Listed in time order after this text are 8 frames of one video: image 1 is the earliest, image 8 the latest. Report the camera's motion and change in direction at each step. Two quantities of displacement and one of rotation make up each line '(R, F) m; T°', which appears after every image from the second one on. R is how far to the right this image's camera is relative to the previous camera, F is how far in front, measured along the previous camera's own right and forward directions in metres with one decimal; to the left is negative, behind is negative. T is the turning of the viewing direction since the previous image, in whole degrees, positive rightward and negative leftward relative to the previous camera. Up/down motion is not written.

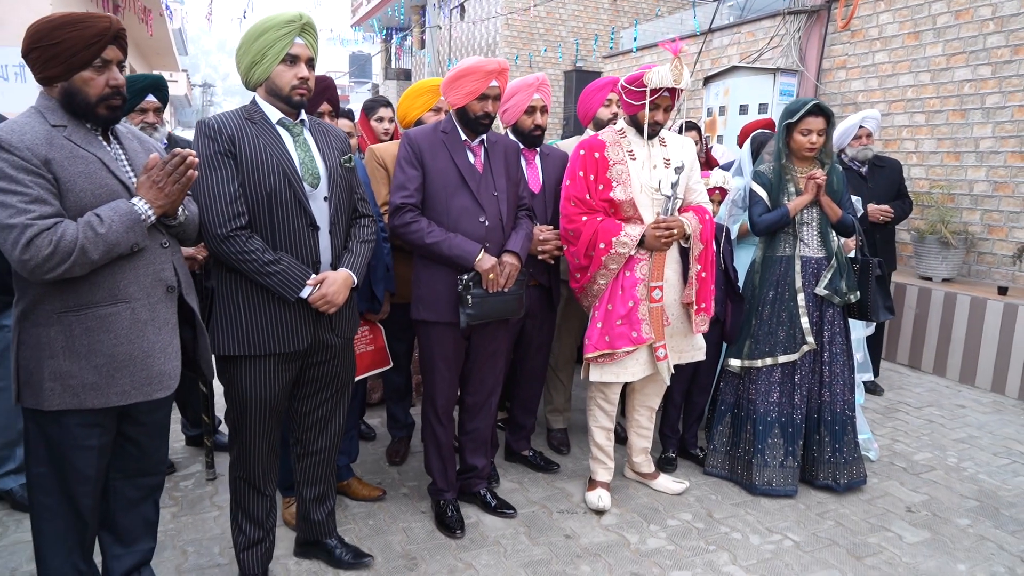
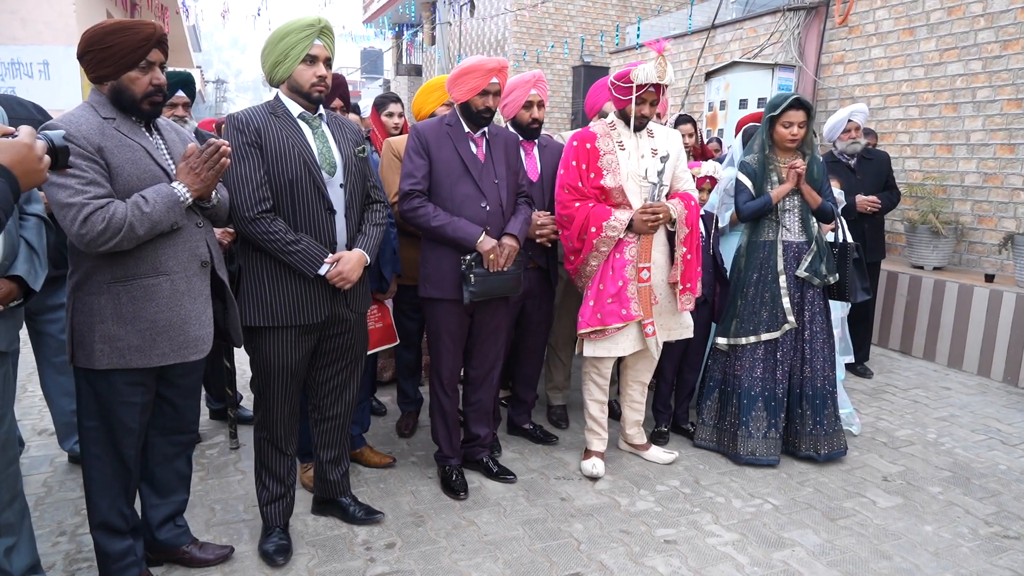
(0.0, -0.2) m; -1°
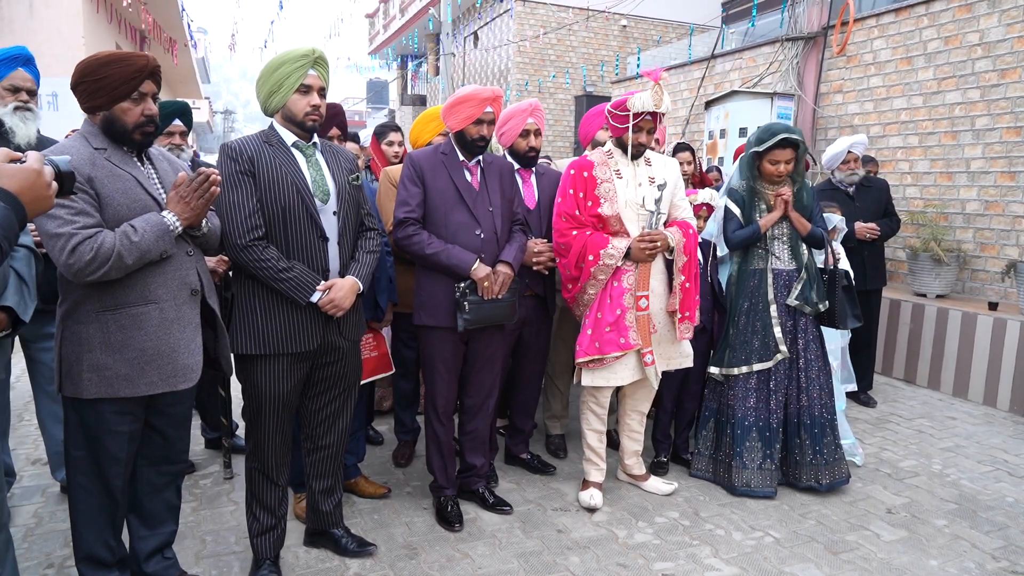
(0.0, 0.0) m; 0°
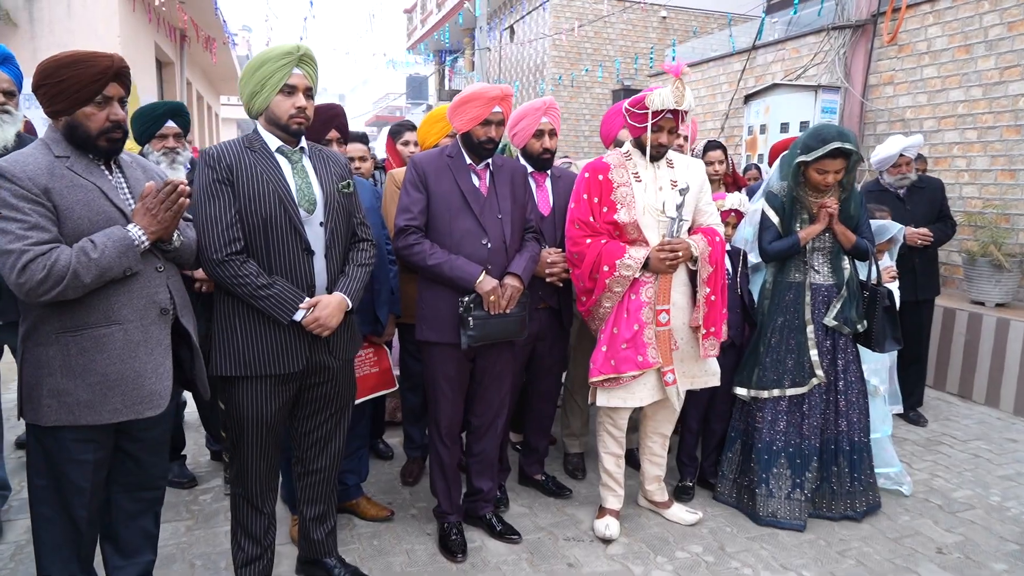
(+0.1, +0.2) m; -3°
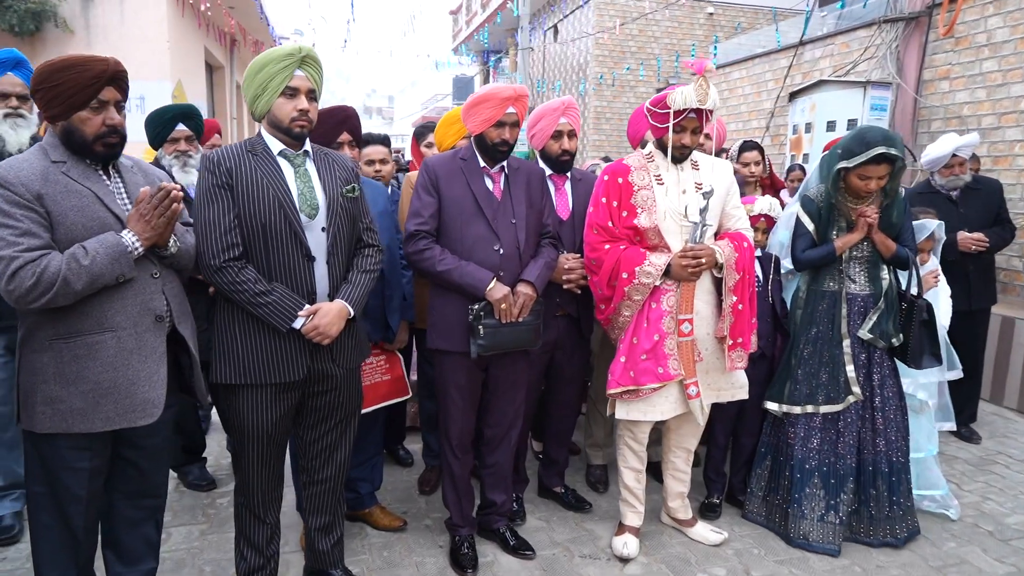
(+0.1, +0.1) m; -4°
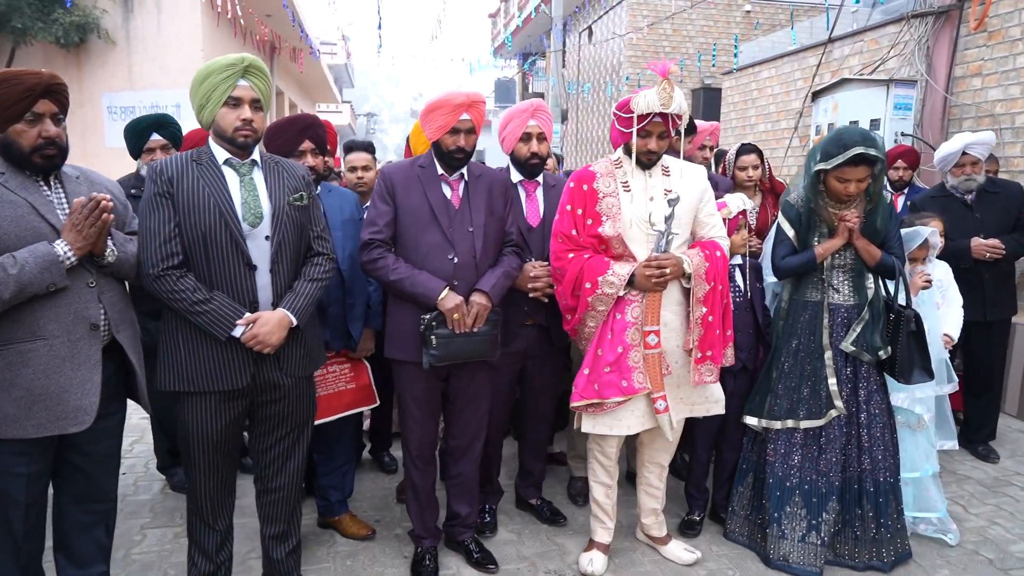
(+0.3, +0.1) m; -4°
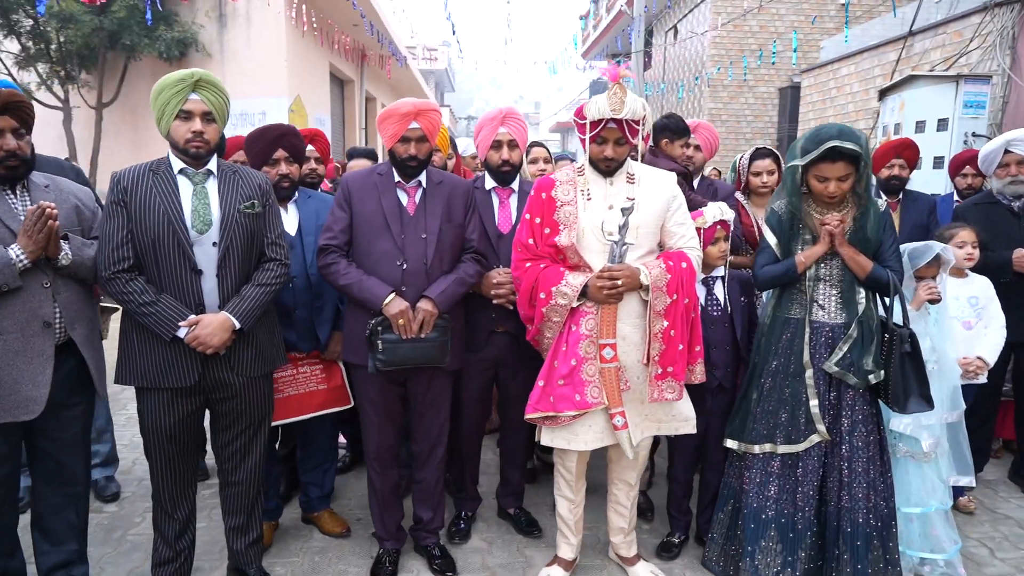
(+0.6, +0.1) m; -8°
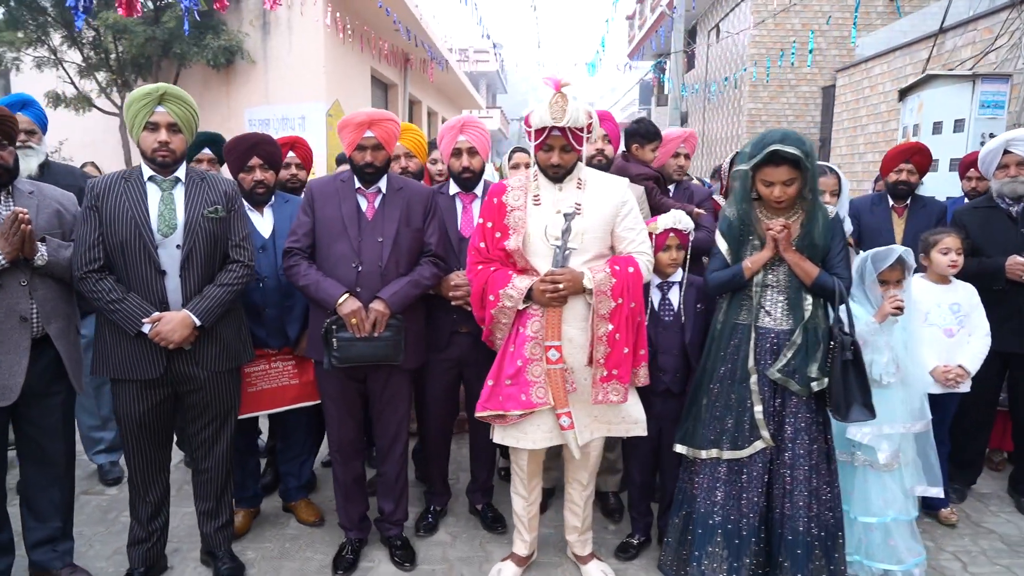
(+0.4, -0.1) m; -5°
